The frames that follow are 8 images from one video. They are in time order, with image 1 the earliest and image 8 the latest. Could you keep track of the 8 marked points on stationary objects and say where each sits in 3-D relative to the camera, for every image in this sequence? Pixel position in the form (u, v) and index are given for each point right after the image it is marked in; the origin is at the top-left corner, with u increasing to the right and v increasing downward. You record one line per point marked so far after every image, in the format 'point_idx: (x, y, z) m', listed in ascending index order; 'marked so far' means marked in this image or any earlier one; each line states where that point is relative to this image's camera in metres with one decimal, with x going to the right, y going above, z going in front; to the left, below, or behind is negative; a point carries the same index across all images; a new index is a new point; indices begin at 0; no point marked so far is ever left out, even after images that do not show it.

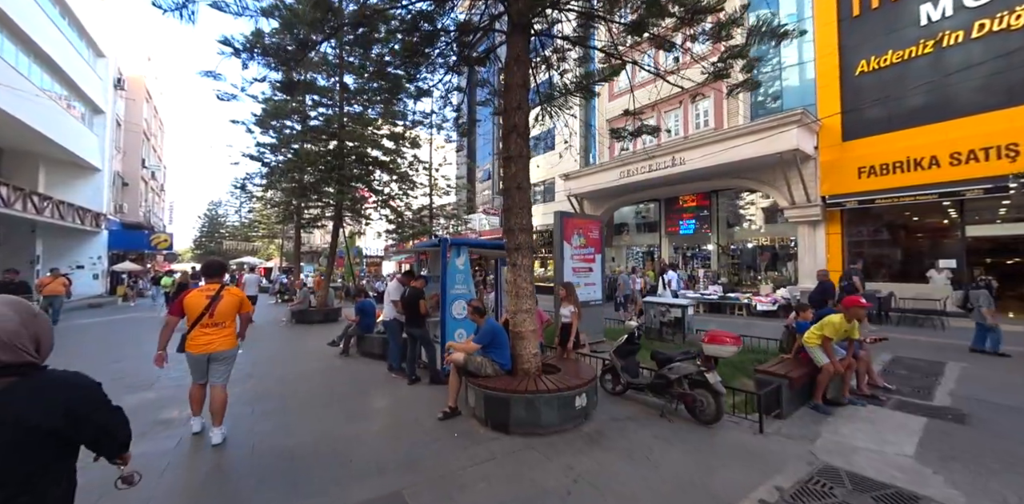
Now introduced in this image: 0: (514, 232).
0: (0.0, +0.2, +4.3) m
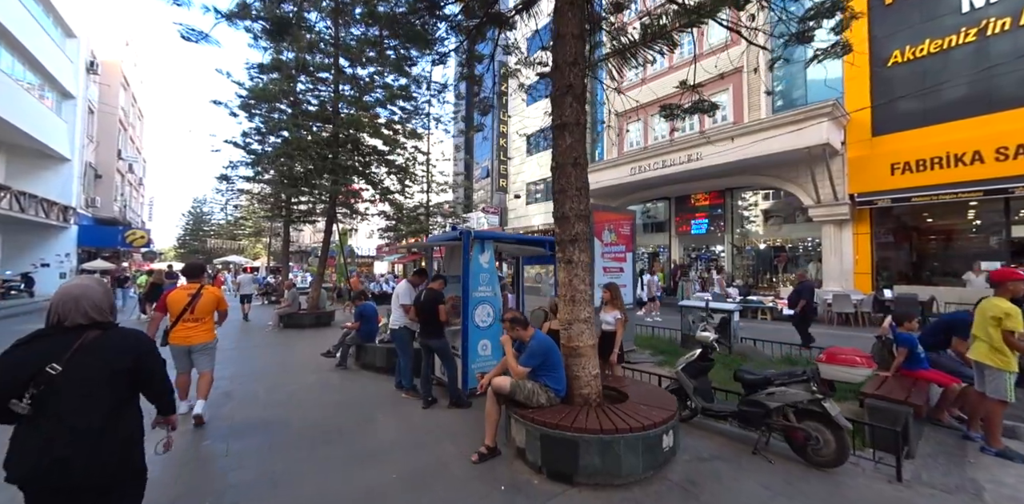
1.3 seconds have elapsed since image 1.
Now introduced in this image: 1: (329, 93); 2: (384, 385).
0: (+0.5, +0.3, +3.4) m
1: (-5.5, +4.8, +11.9) m
2: (-1.7, -1.9, +5.4) m
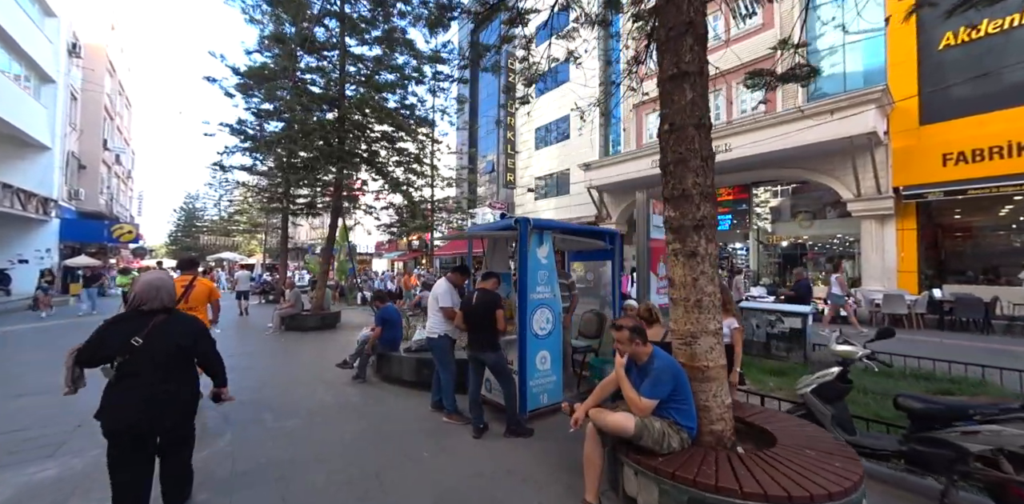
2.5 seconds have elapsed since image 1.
0: (+1.2, +0.3, +2.6) m
1: (-4.9, +4.9, +11.0) m
2: (-1.1, -1.8, +4.5) m
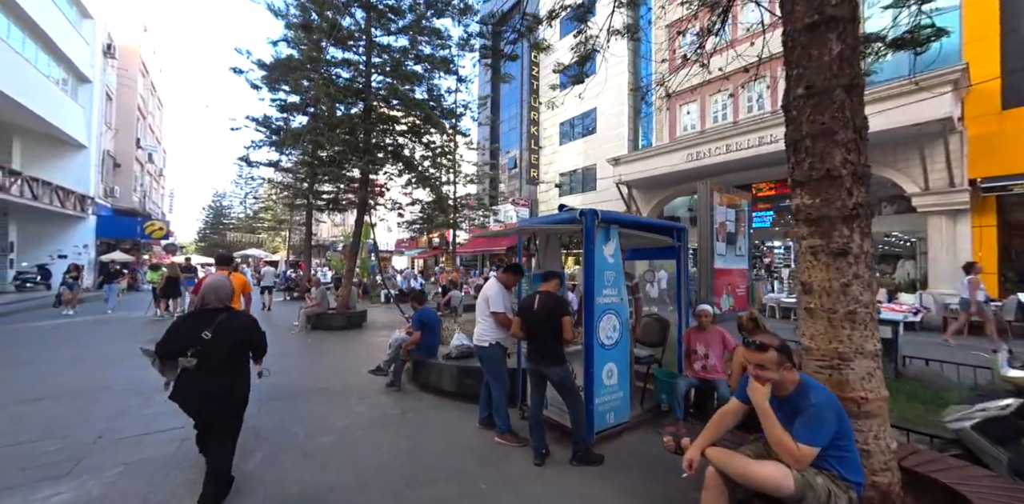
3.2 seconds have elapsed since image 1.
0: (+1.7, +0.4, +2.0) m
1: (-4.1, +5.0, +10.6) m
2: (-0.5, -1.7, +4.0) m
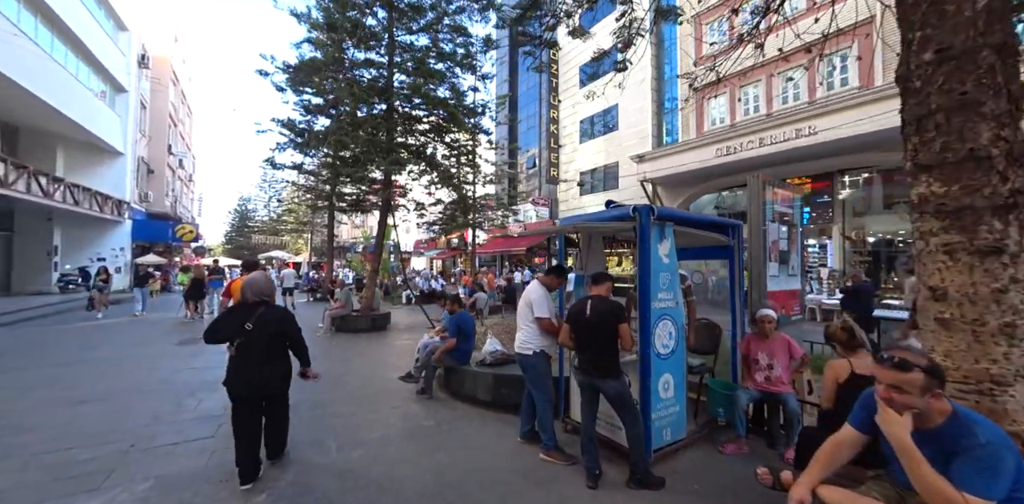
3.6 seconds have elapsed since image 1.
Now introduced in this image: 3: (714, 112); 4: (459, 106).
0: (+2.0, +0.4, +1.6) m
1: (-3.4, +5.0, +10.5) m
2: (-0.1, -1.7, +3.7) m
3: (+8.3, +5.7, +16.0) m
4: (-1.5, +4.1, +11.0) m
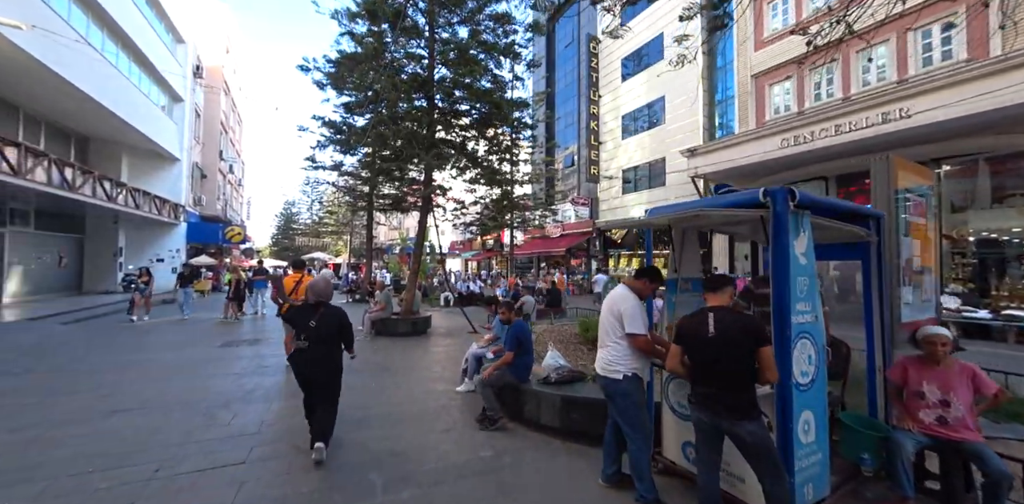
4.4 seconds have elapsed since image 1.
0: (+2.4, +0.4, +0.7) m
1: (-2.2, +5.0, +10.1) m
2: (+0.5, -1.7, +3.0) m
3: (+9.9, +5.7, +14.6) m
4: (-0.3, +4.1, +10.4) m
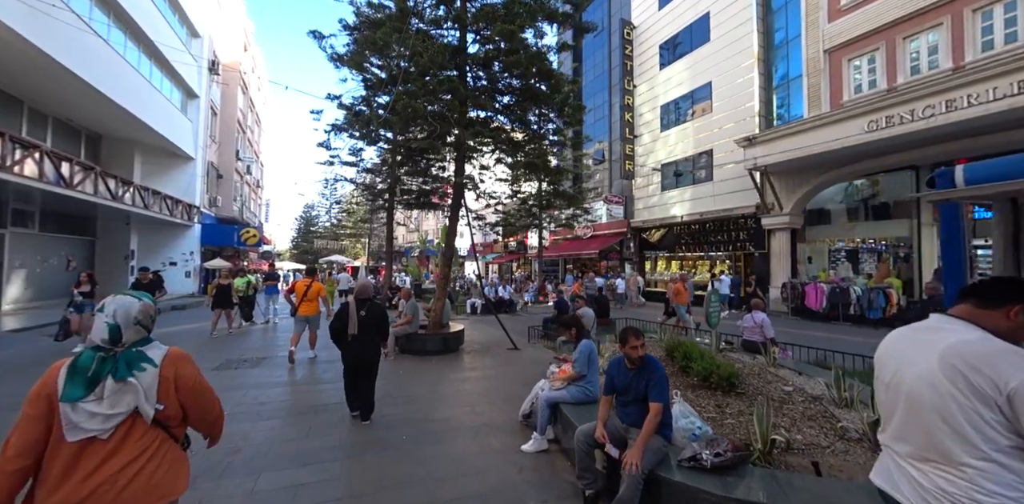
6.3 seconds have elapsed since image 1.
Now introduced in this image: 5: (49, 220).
0: (+3.1, +0.4, -1.0) m
1: (-1.2, +4.9, +8.5) m
2: (+1.3, -1.7, +1.4) m
3: (+11.1, +5.7, +12.5) m
4: (+0.8, +4.0, +8.8) m
5: (-17.8, +1.2, +15.0) m
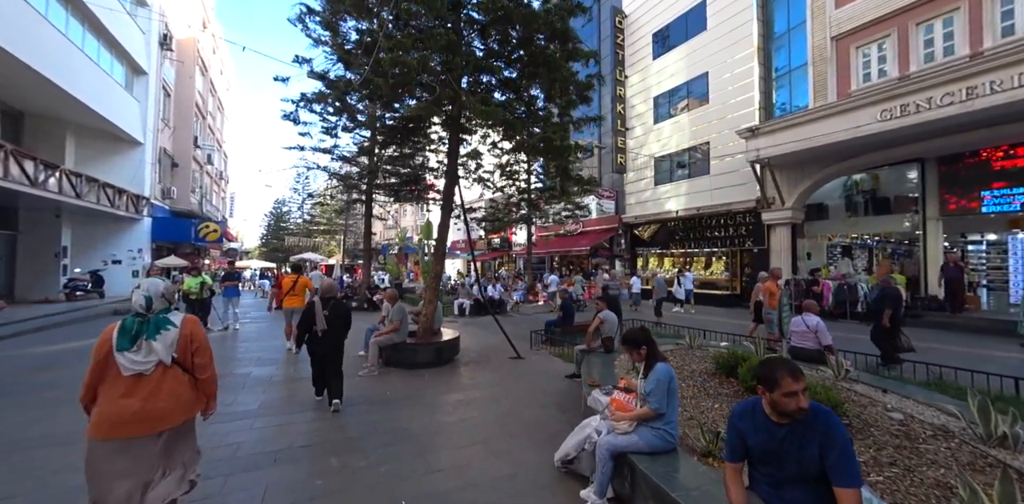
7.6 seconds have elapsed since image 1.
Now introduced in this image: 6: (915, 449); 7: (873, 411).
0: (+3.7, +0.5, -2.0) m
1: (-1.1, +5.0, +7.3) m
2: (+1.8, -1.7, +0.3) m
3: (+10.9, +5.8, +12.0) m
4: (+0.8, +4.1, +7.6) m
5: (-18.0, +1.4, +12.8) m
6: (+3.0, -1.5, +2.9) m
7: (+3.4, -1.5, +3.7) m
